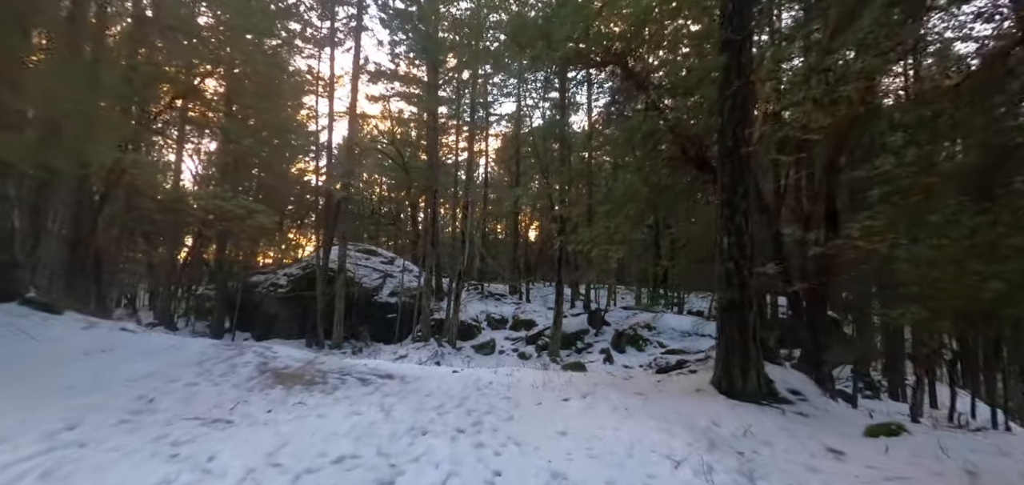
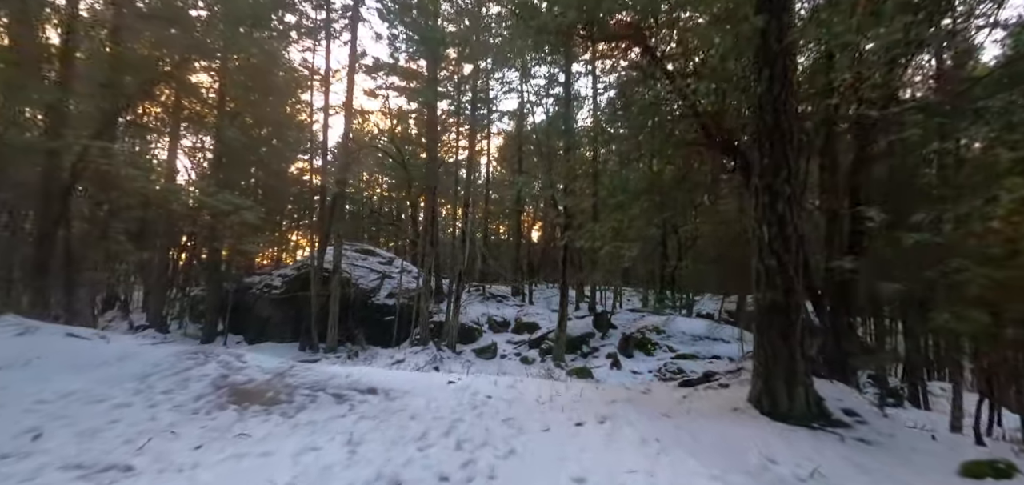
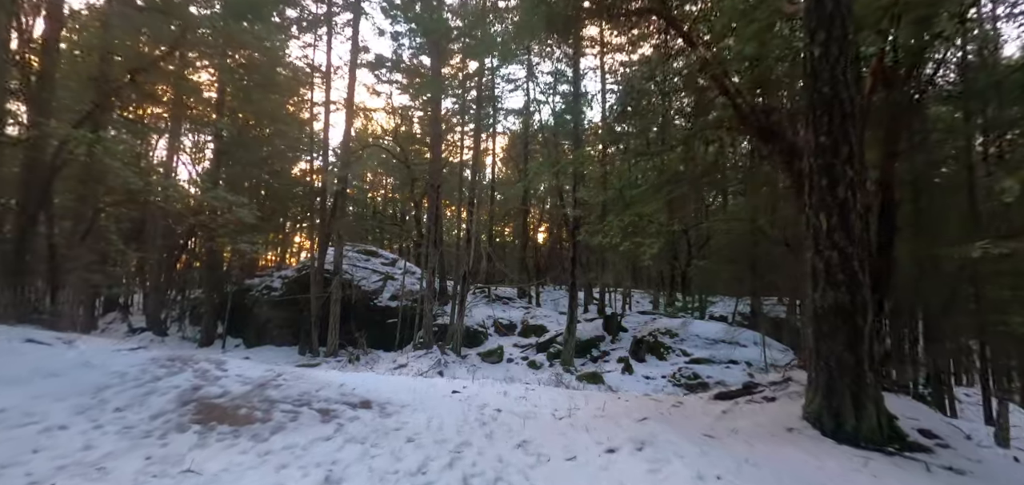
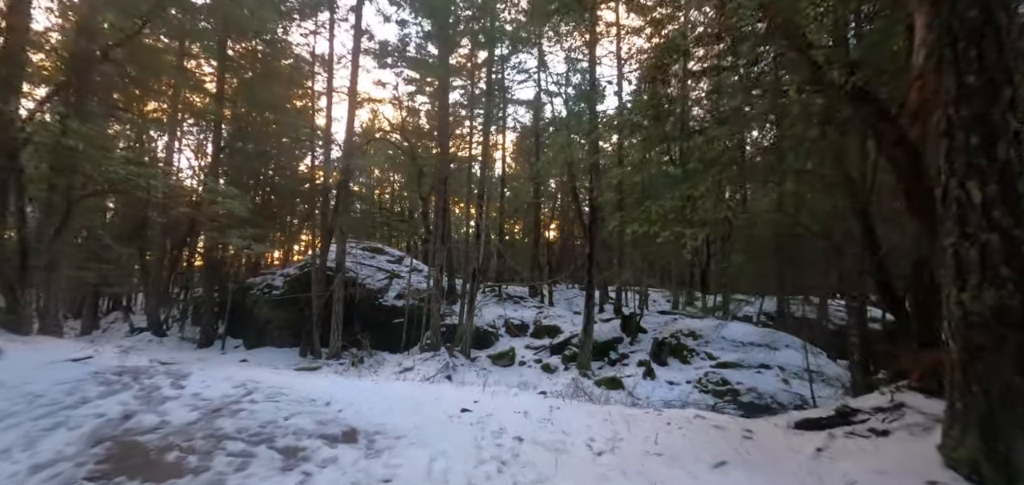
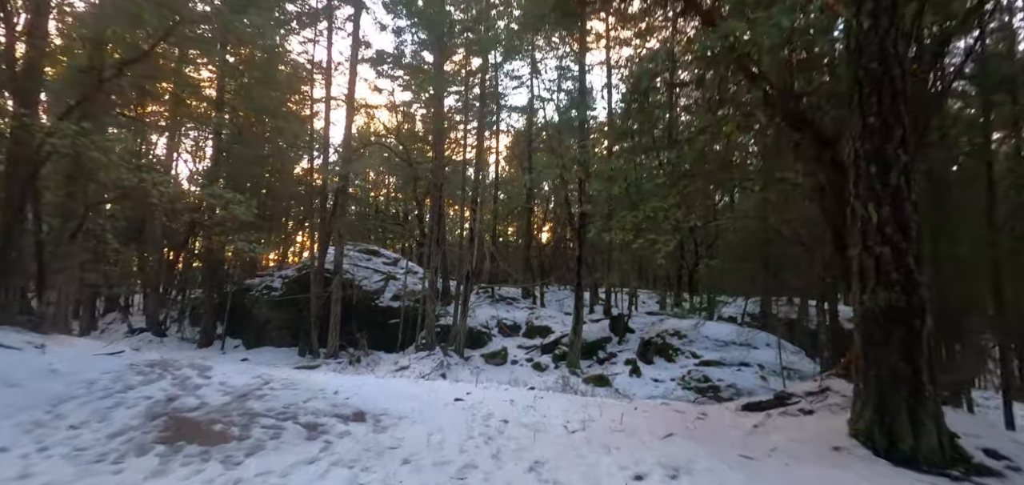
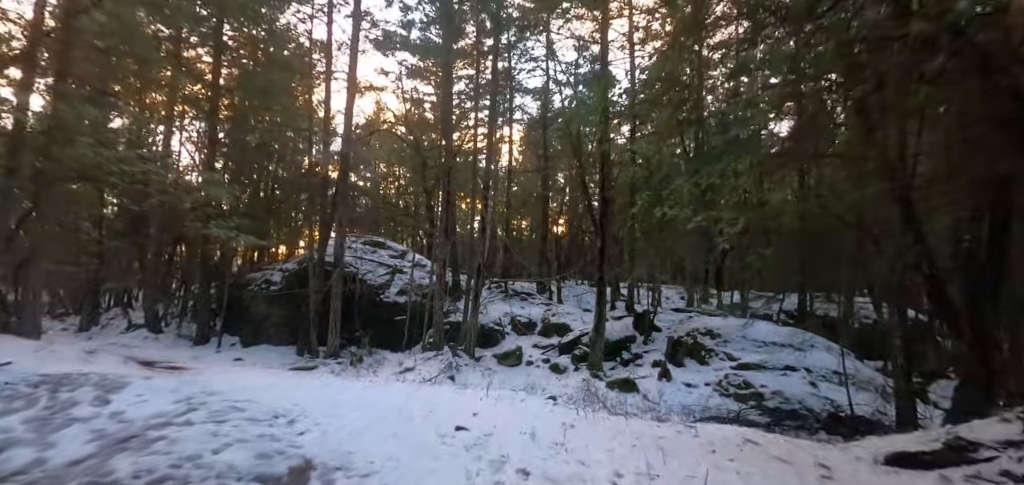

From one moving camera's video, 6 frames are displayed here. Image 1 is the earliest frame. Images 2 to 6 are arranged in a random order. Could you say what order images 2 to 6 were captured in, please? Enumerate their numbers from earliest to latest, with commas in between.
2, 3, 5, 4, 6
